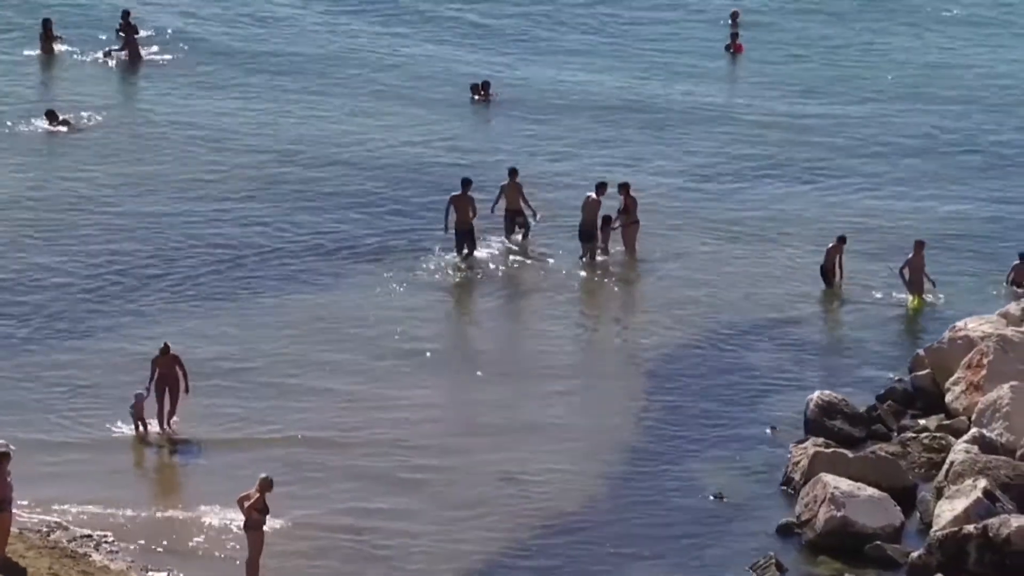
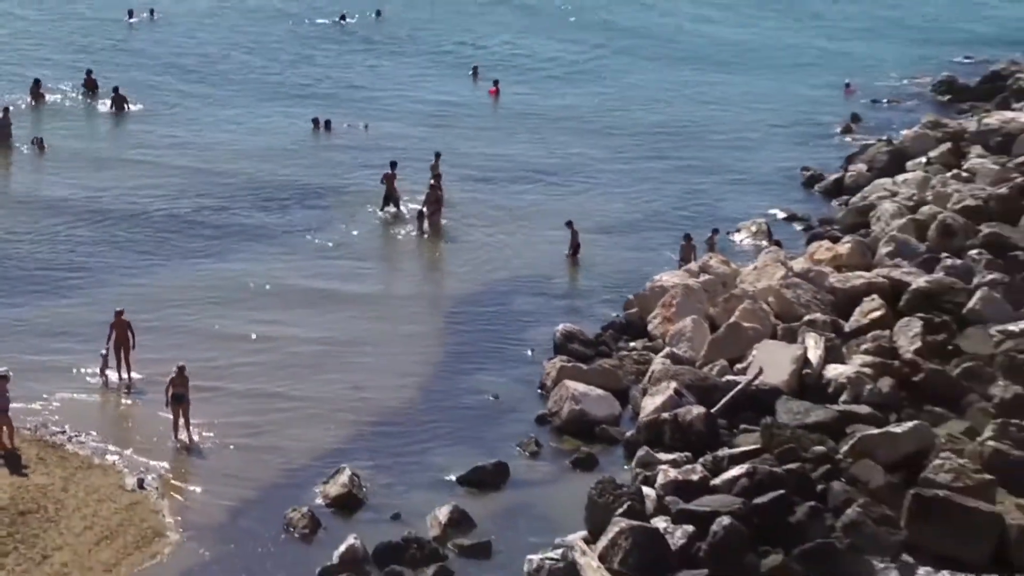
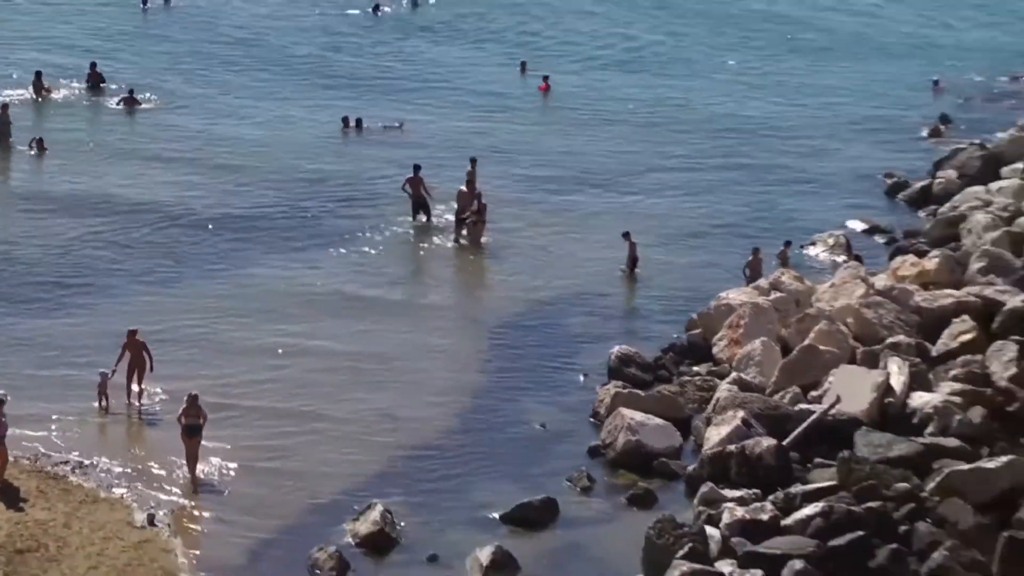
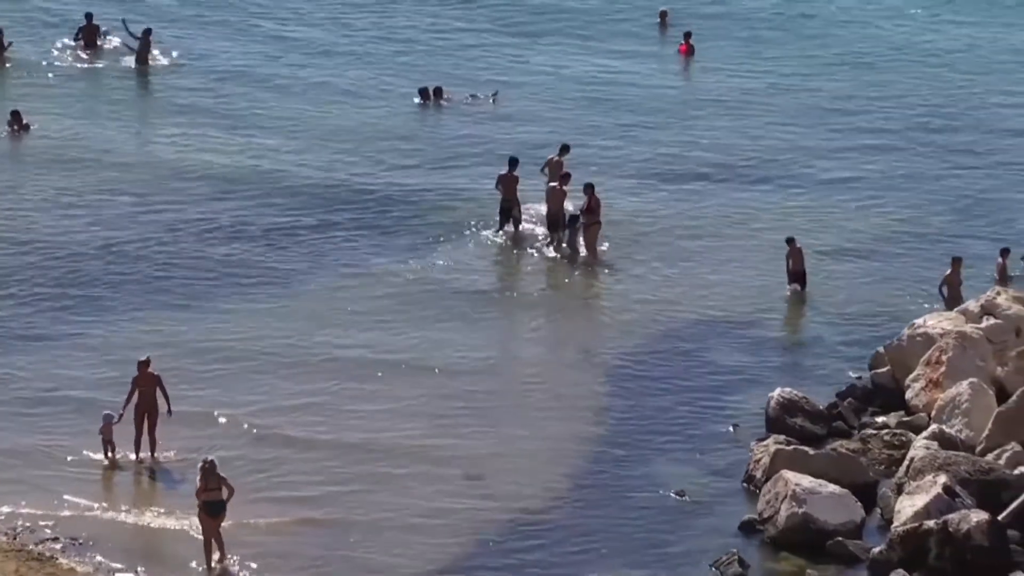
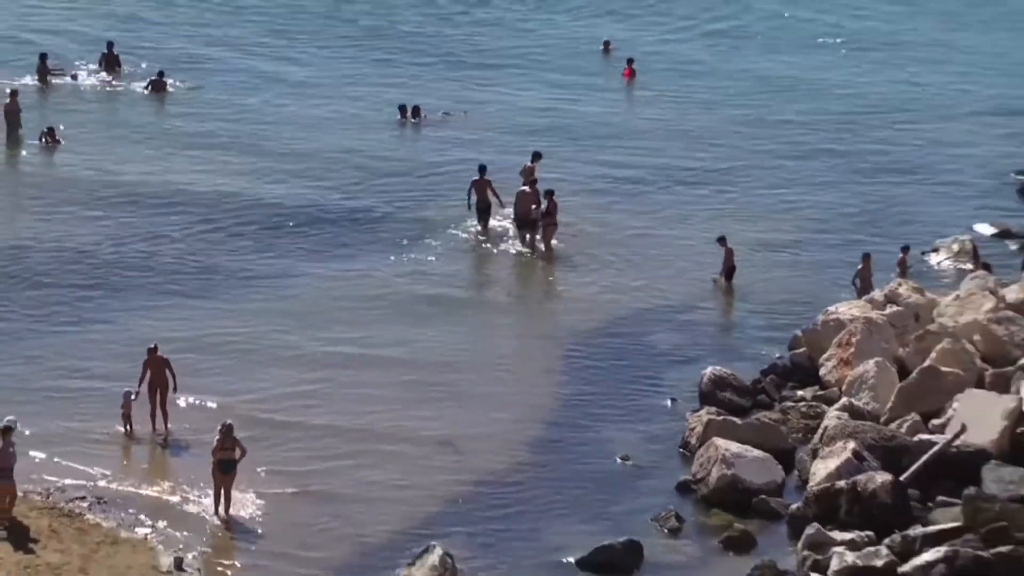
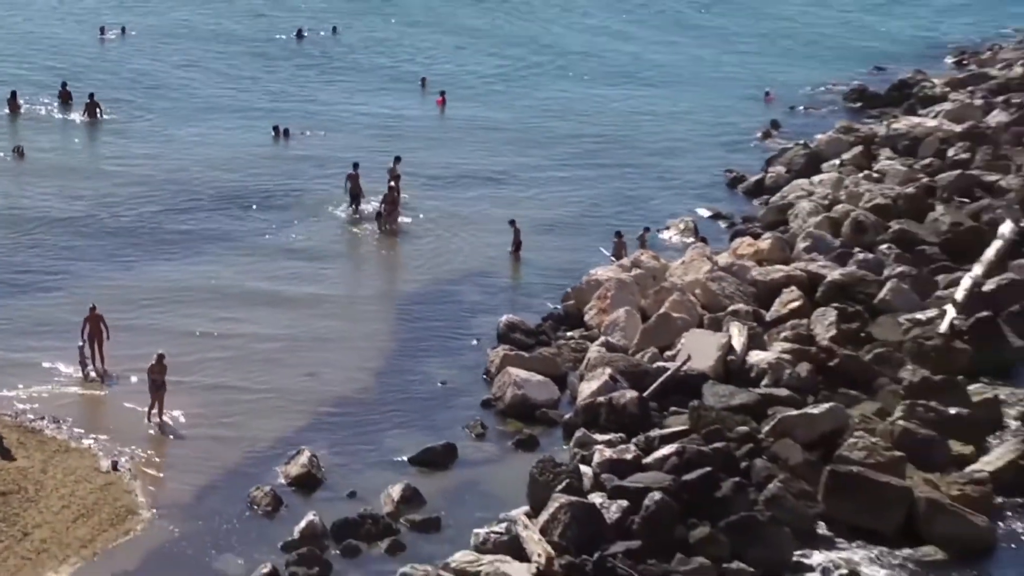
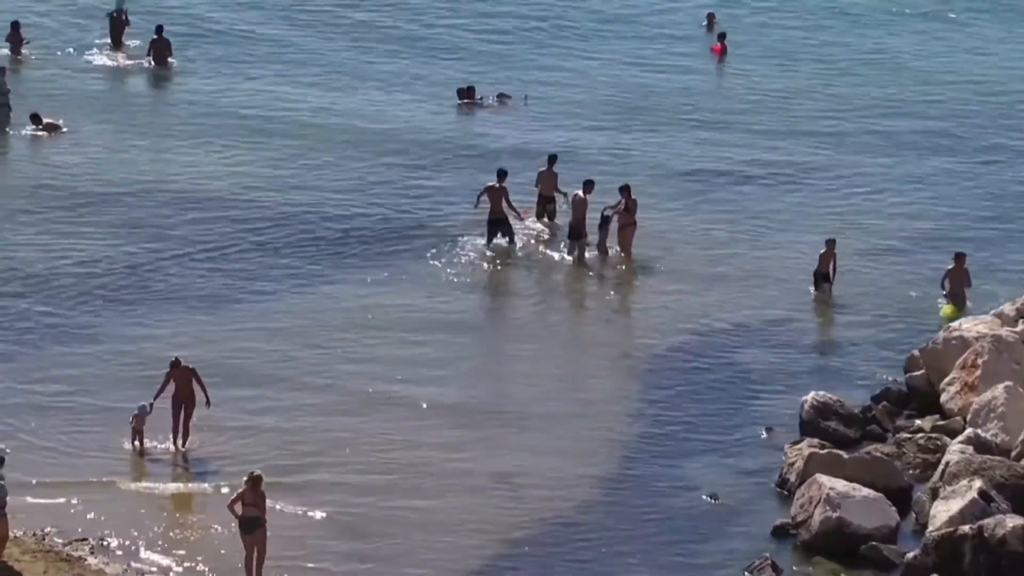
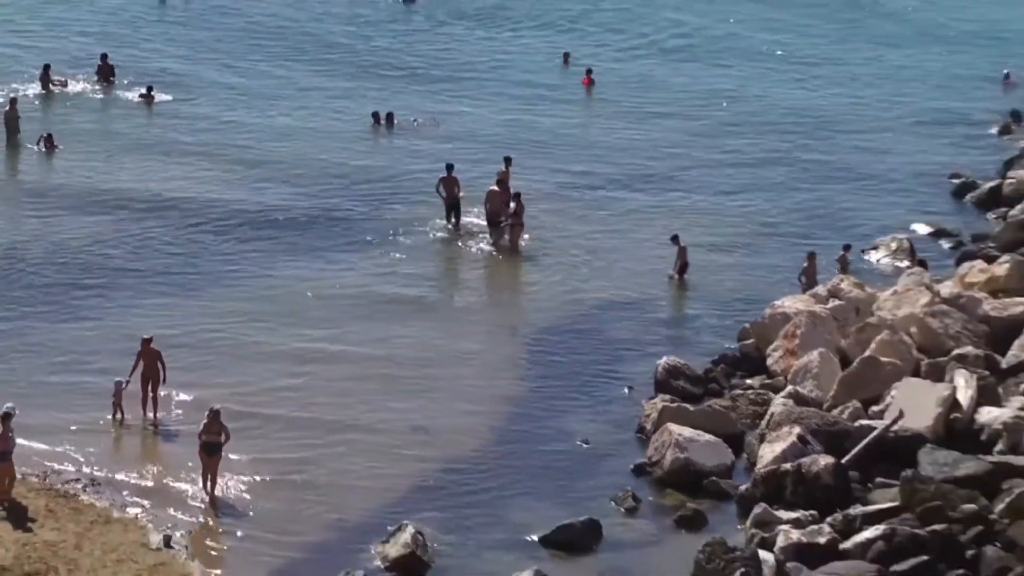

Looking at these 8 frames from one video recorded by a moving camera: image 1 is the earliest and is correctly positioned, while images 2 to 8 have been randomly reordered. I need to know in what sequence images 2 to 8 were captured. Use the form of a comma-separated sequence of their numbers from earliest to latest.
7, 4, 5, 8, 3, 2, 6
